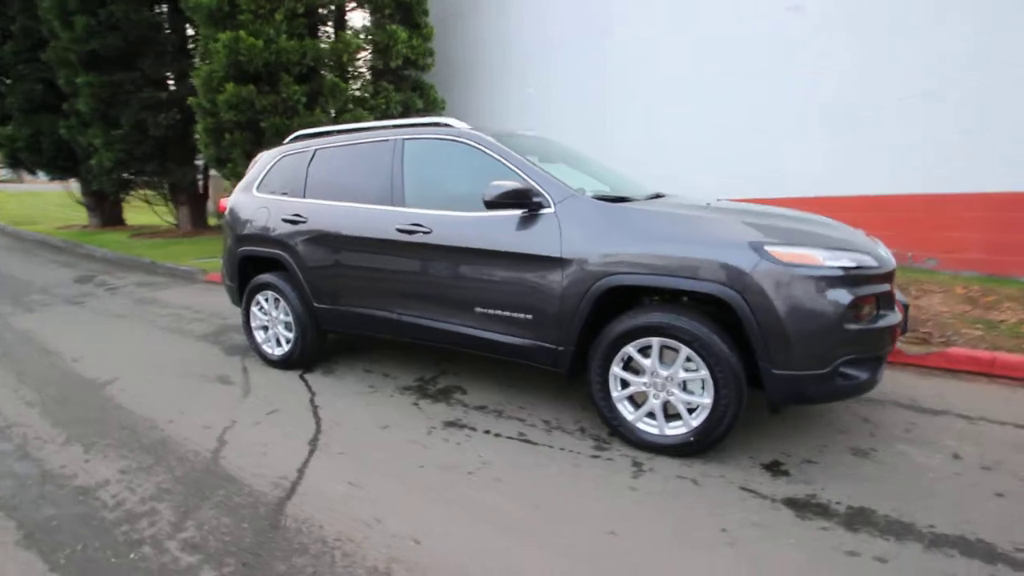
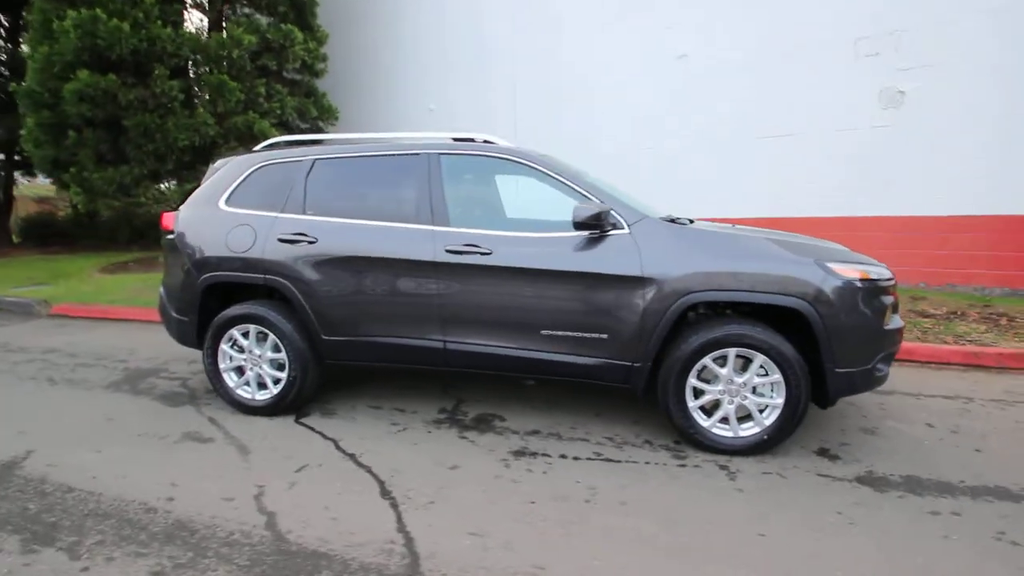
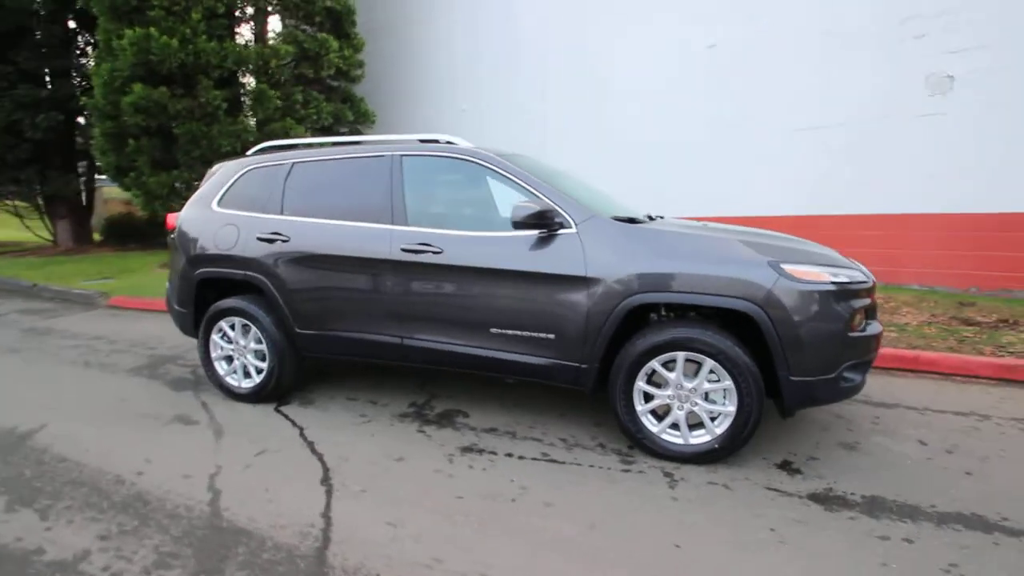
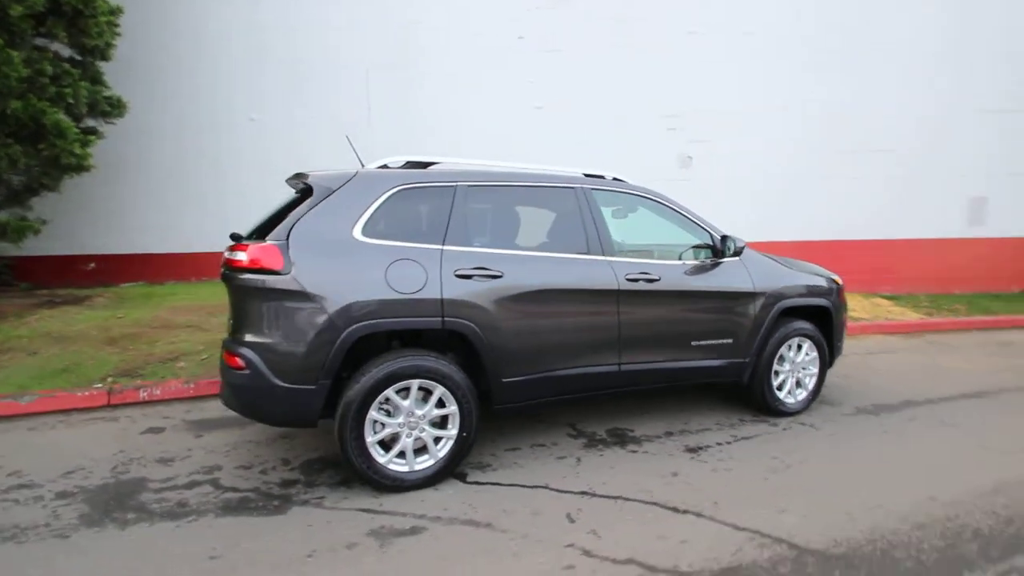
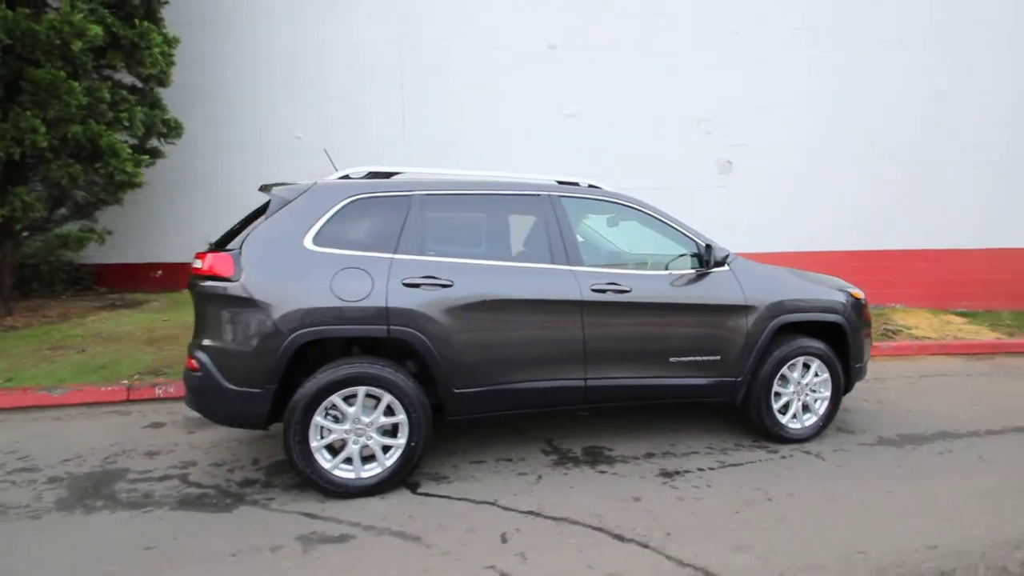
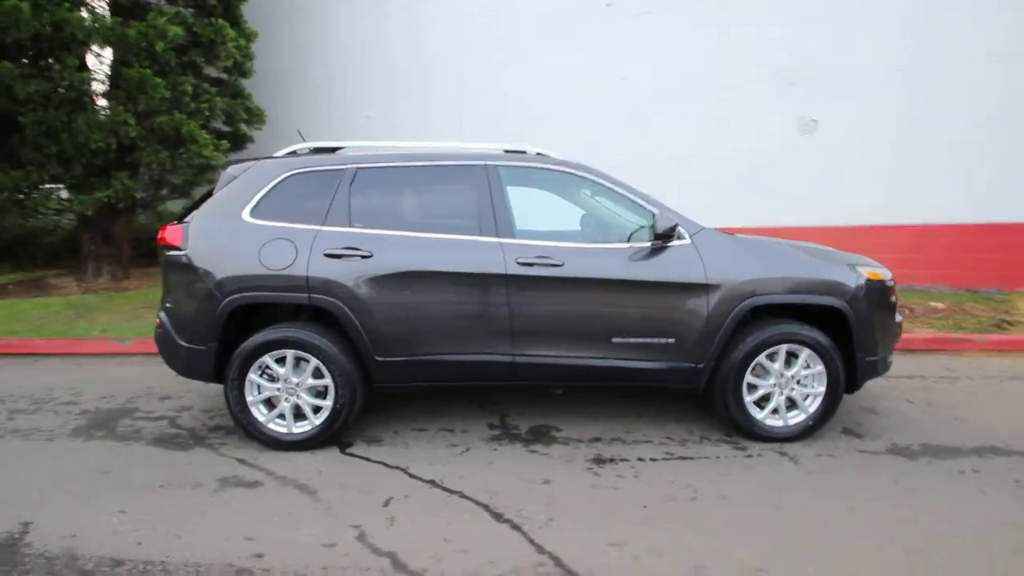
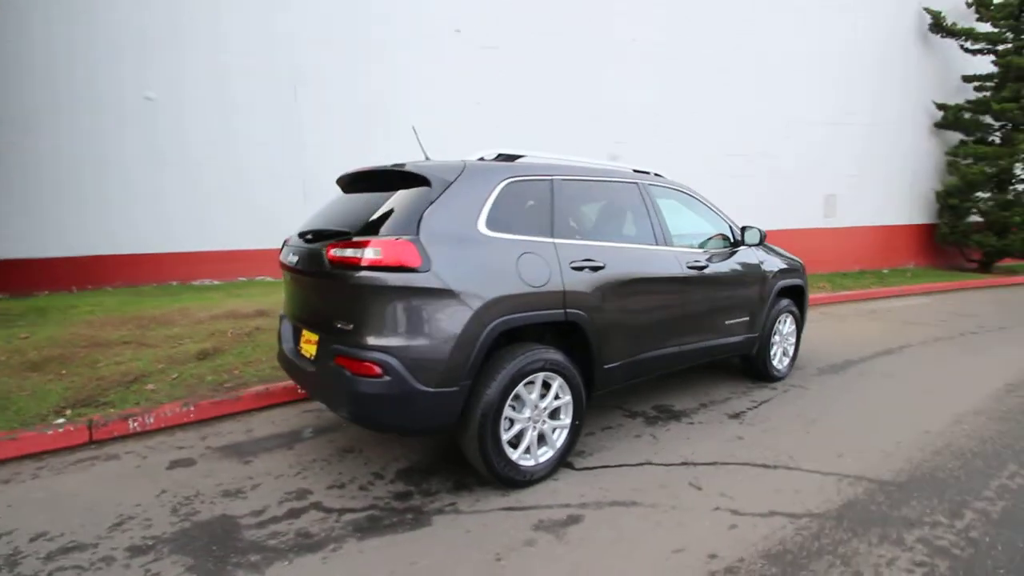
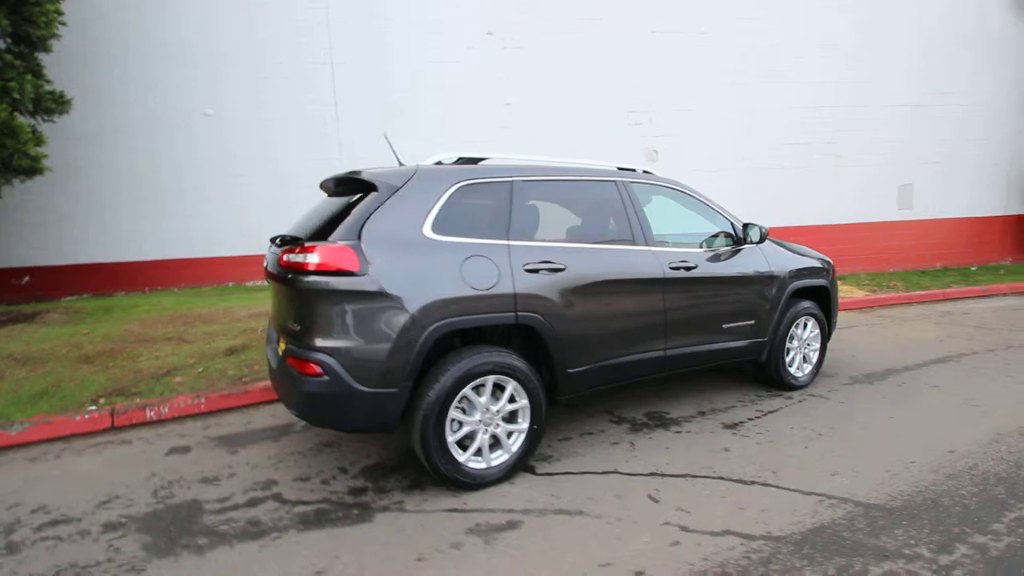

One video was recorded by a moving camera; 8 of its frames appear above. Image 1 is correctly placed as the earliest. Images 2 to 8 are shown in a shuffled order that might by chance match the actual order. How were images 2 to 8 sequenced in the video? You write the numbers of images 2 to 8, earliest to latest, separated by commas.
3, 2, 6, 5, 4, 8, 7
